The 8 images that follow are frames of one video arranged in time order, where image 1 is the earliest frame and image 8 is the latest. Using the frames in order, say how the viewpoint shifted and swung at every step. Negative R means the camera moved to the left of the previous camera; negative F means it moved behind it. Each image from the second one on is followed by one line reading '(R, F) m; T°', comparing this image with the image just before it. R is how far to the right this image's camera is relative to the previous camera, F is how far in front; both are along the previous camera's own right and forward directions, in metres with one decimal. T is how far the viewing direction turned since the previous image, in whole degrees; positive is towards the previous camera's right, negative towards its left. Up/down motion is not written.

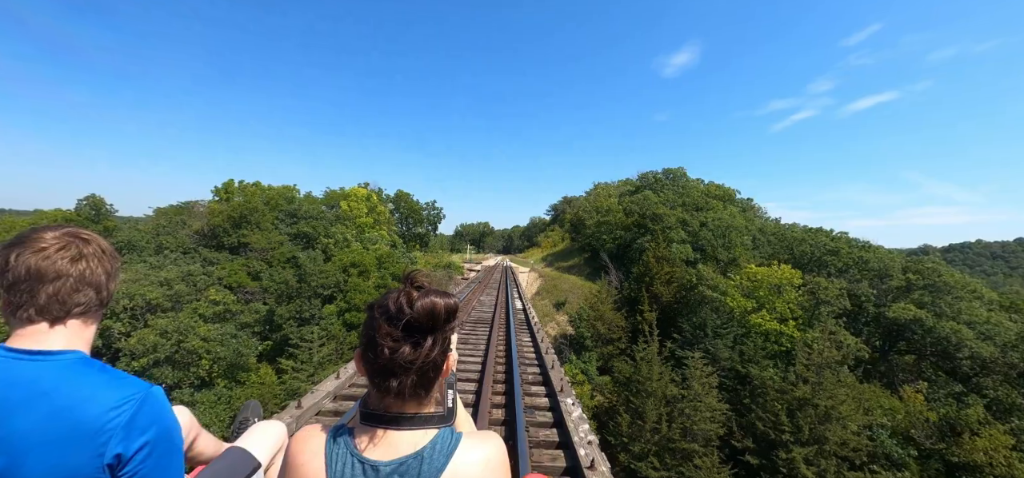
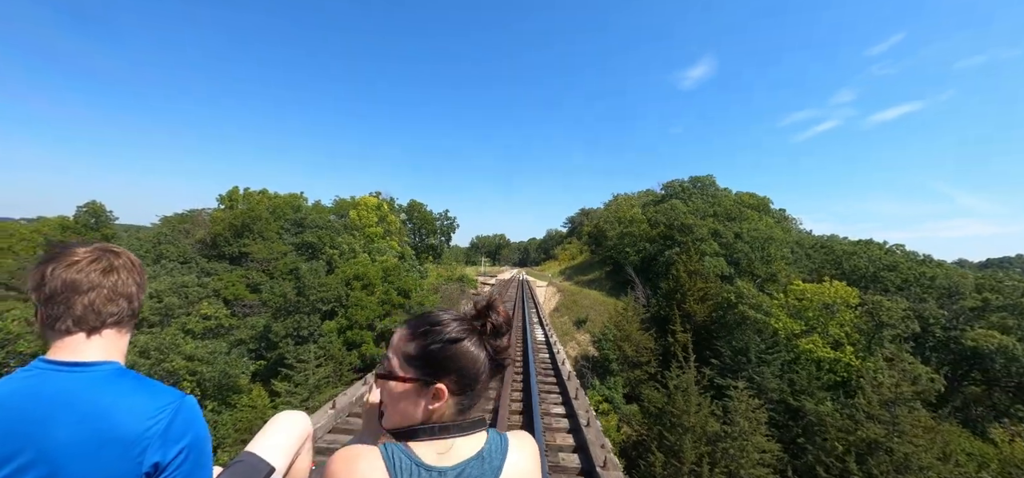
(-0.1, +2.2) m; -2°
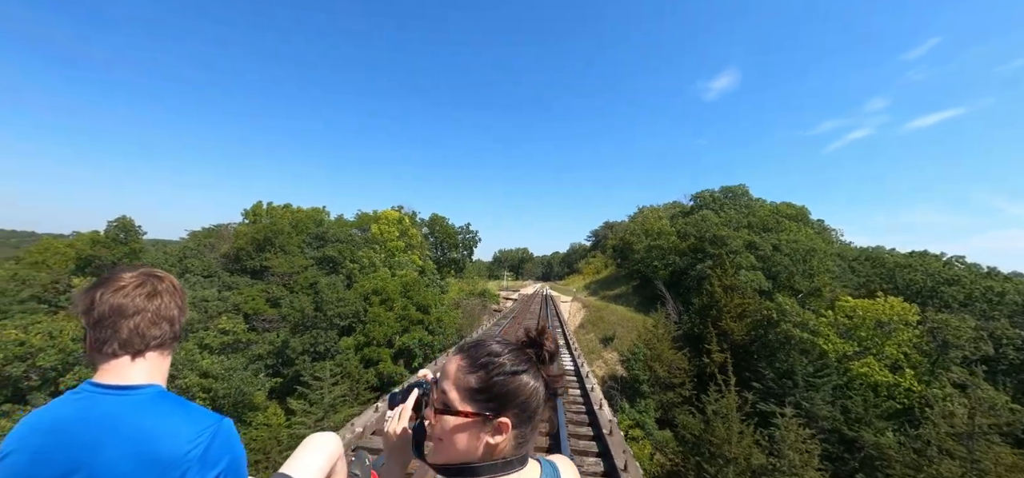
(0.0, +1.0) m; -3°
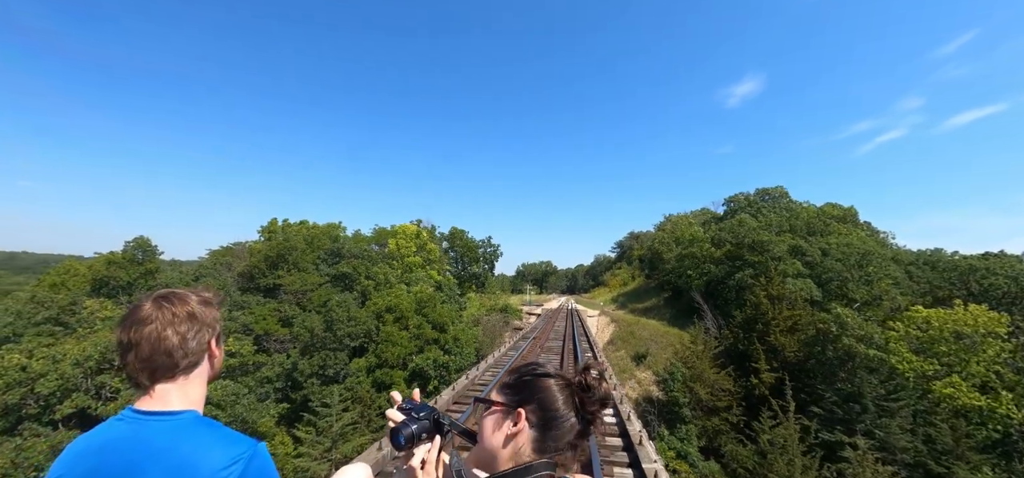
(+0.1, +1.6) m; -3°
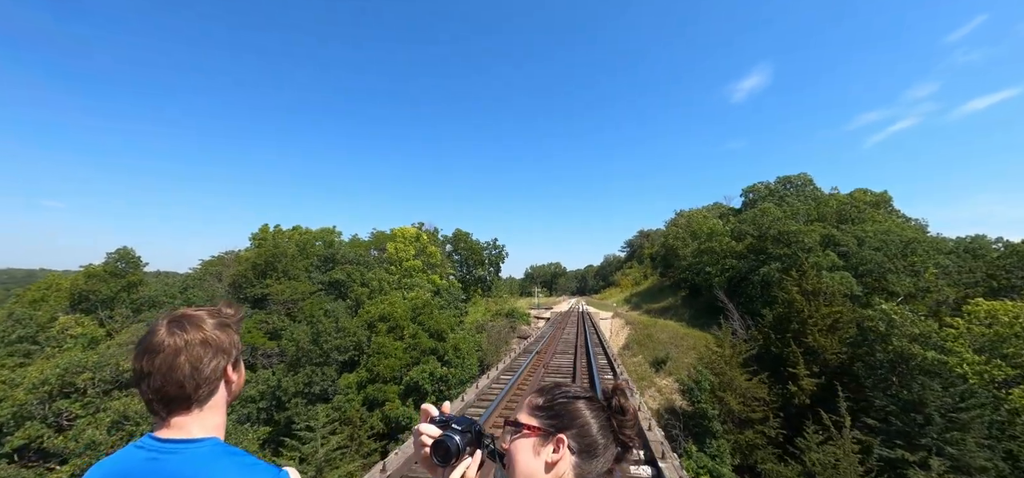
(+0.3, +2.0) m; -1°
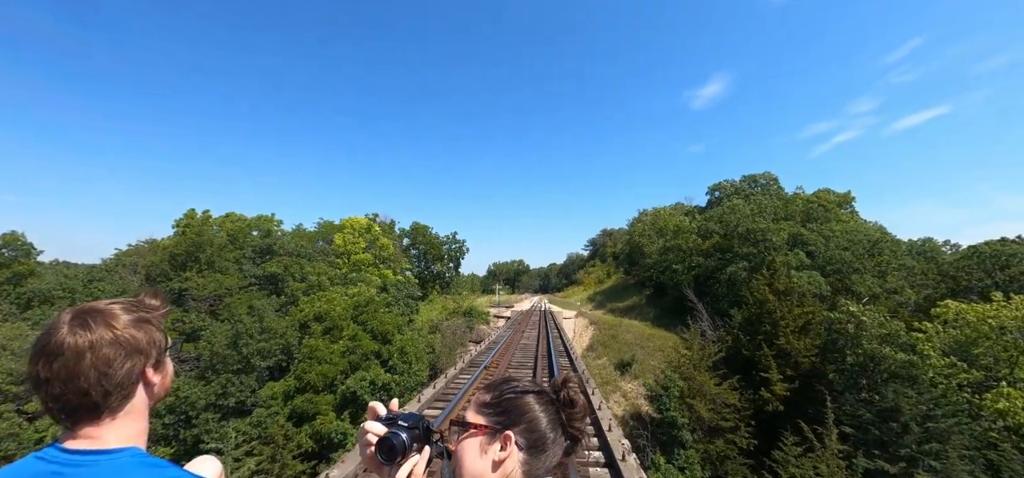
(+0.3, +1.9) m; +5°
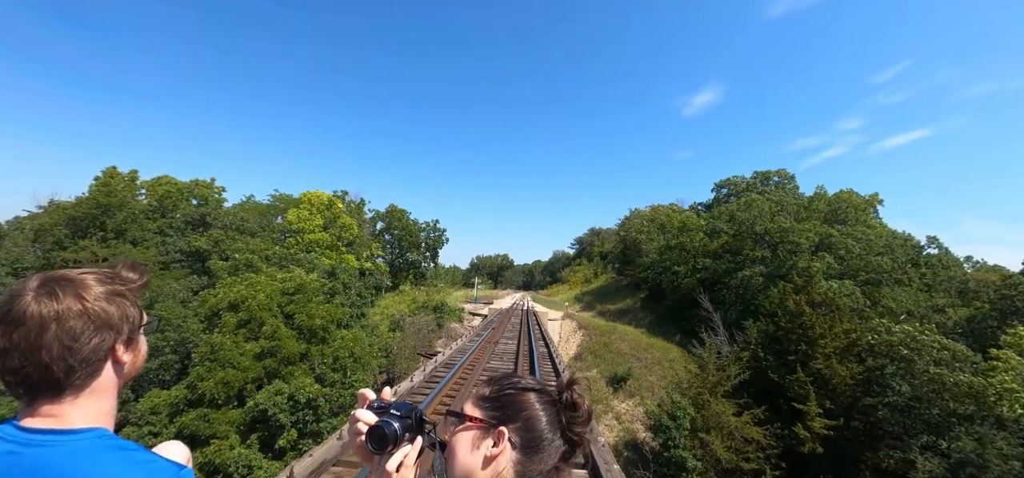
(+0.2, +3.7) m; +2°
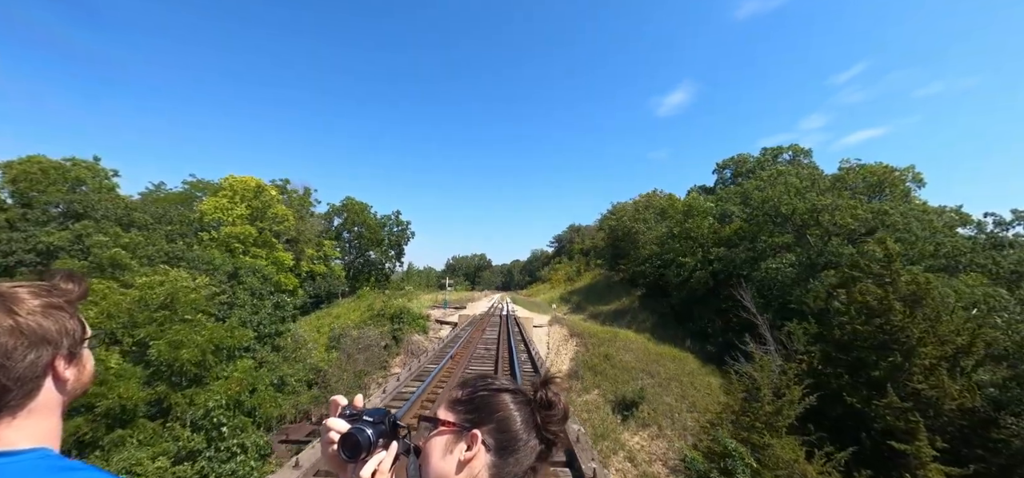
(+0.1, +4.5) m; +3°
